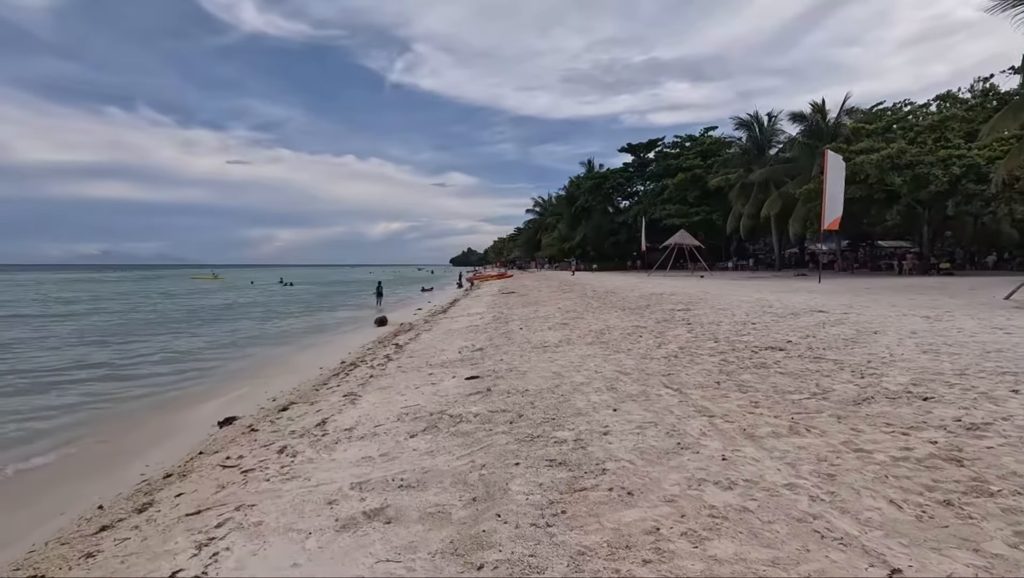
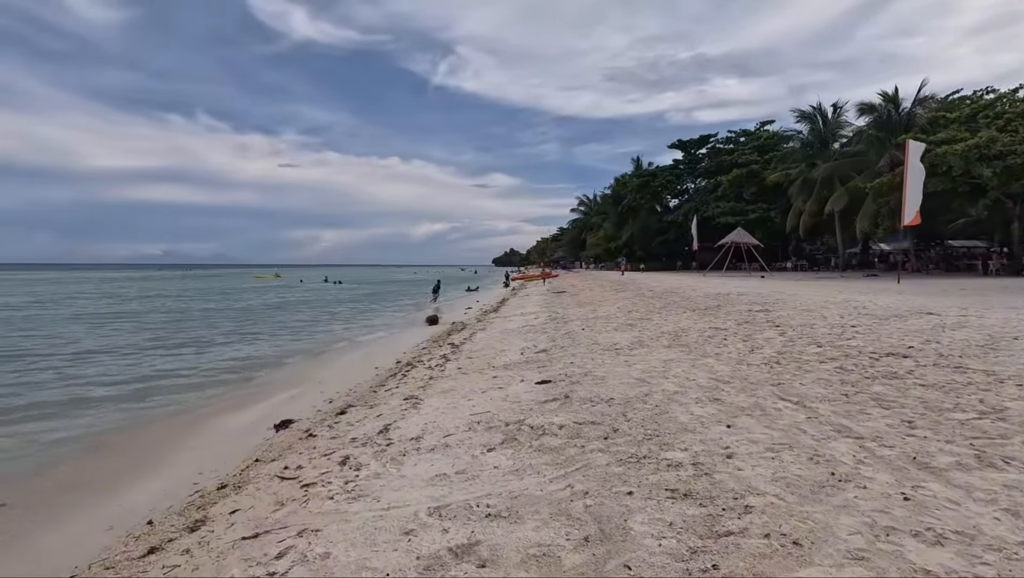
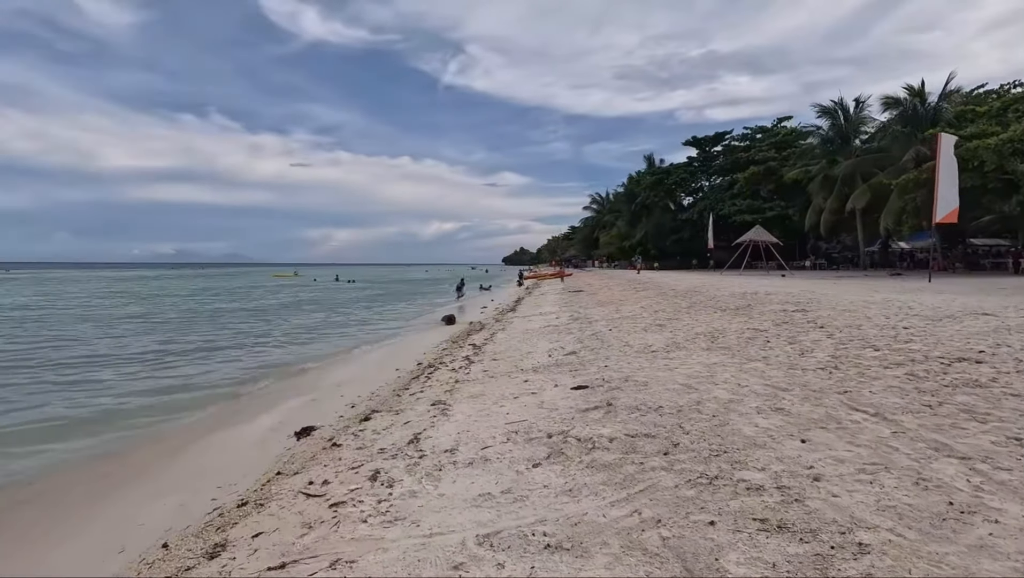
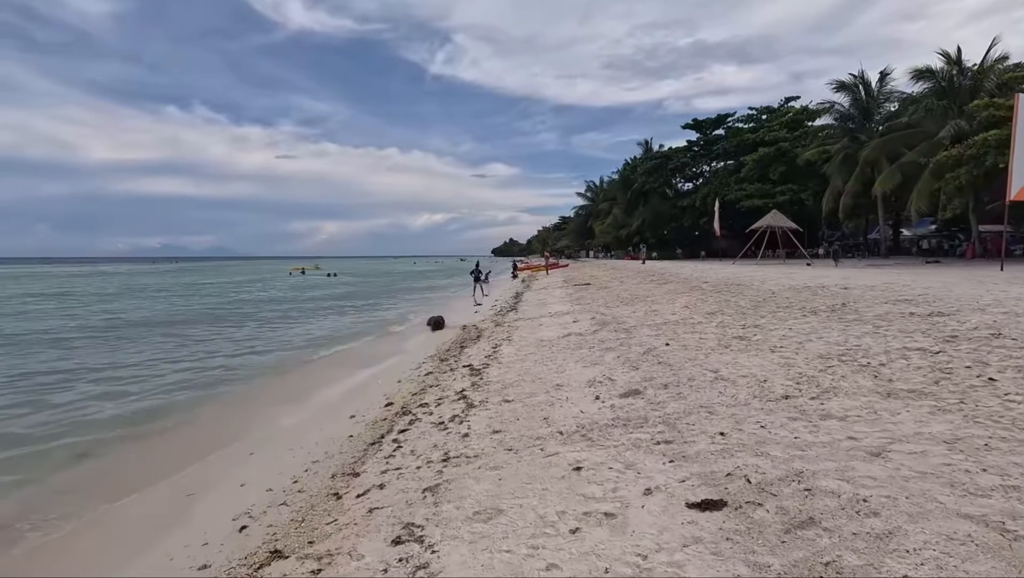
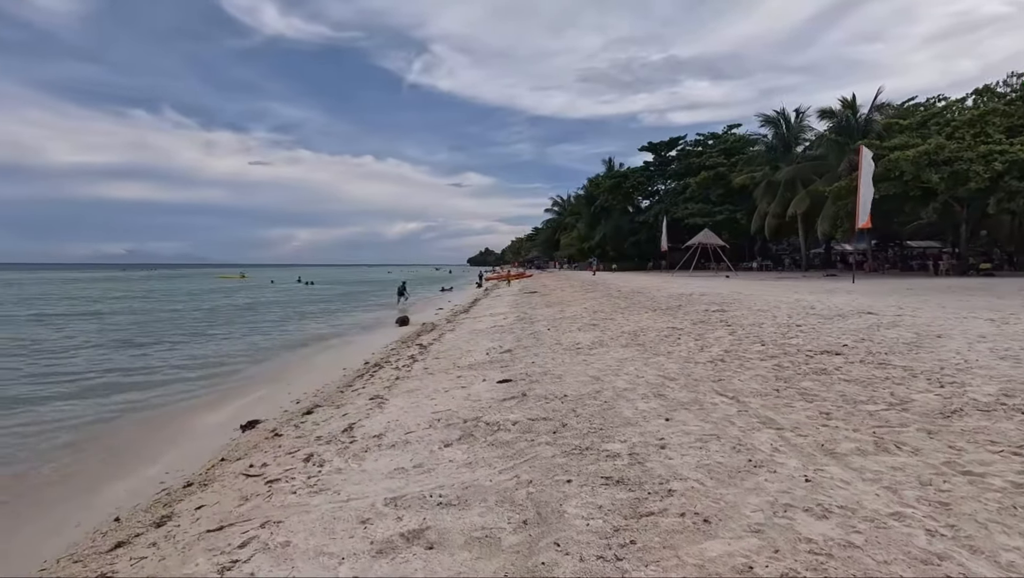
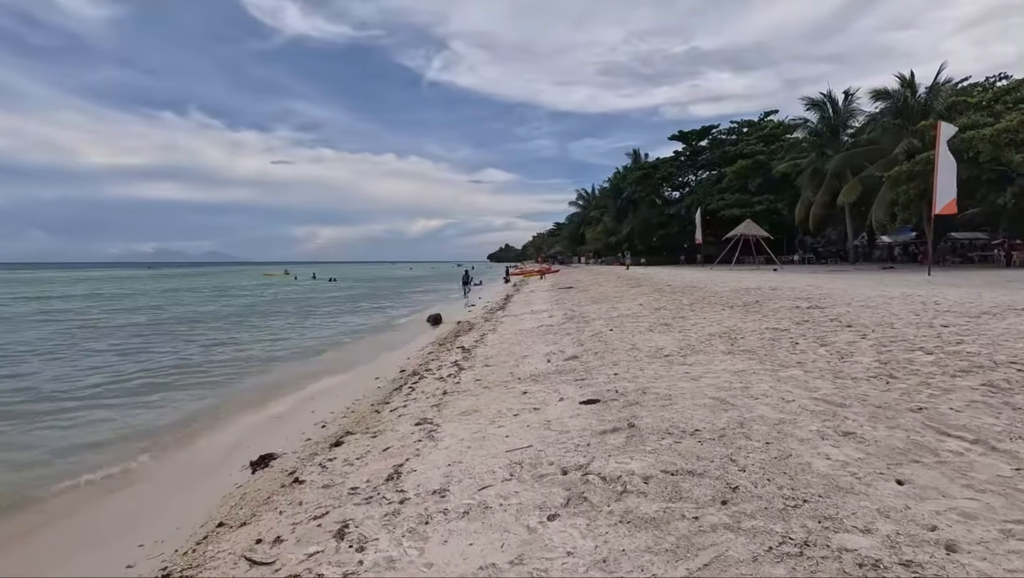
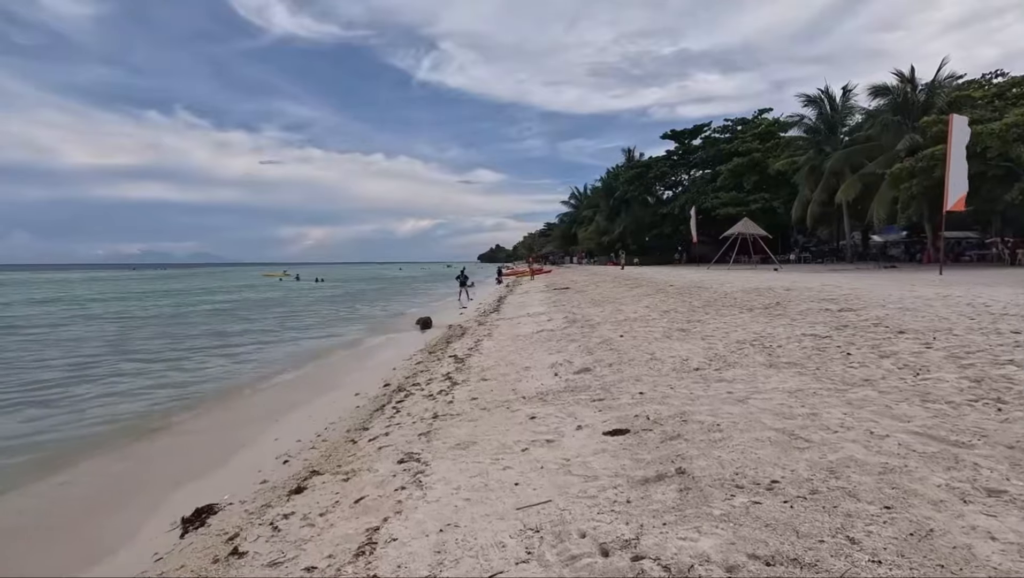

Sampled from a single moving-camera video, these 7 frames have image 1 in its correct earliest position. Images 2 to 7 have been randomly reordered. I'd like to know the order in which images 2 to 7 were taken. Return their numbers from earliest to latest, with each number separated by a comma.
5, 2, 3, 6, 7, 4
